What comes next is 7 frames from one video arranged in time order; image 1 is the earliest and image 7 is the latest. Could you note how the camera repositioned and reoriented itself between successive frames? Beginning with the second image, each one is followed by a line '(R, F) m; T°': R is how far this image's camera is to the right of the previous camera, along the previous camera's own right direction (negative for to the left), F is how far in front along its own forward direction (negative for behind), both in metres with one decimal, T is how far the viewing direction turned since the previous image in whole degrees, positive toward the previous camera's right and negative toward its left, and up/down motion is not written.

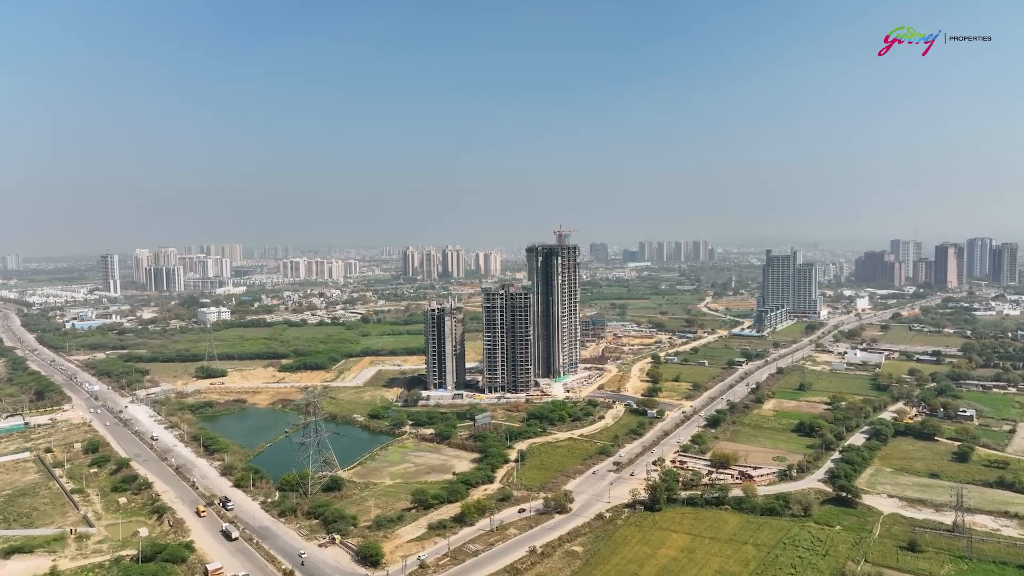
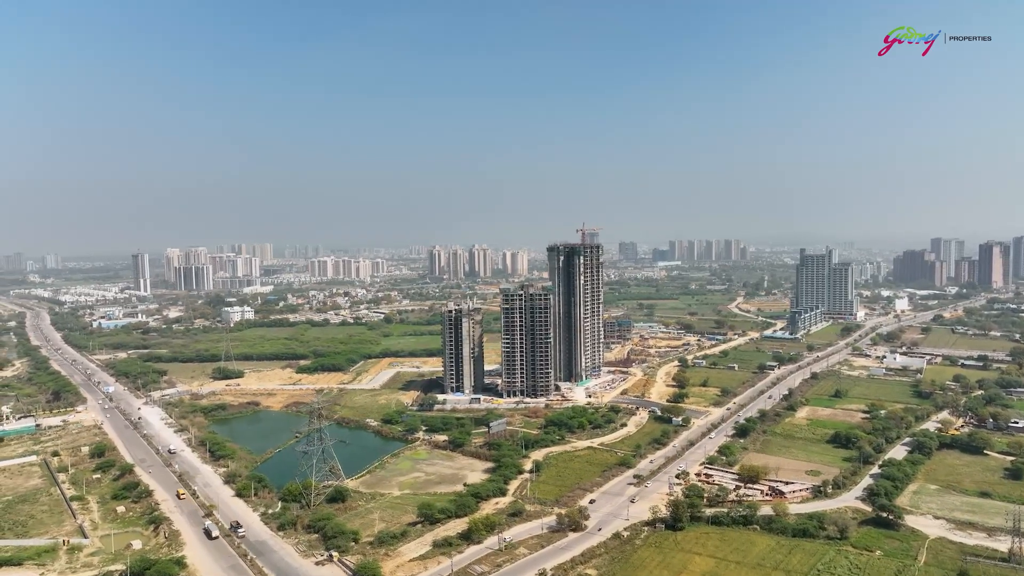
(+0.6, +1.5) m; -2°
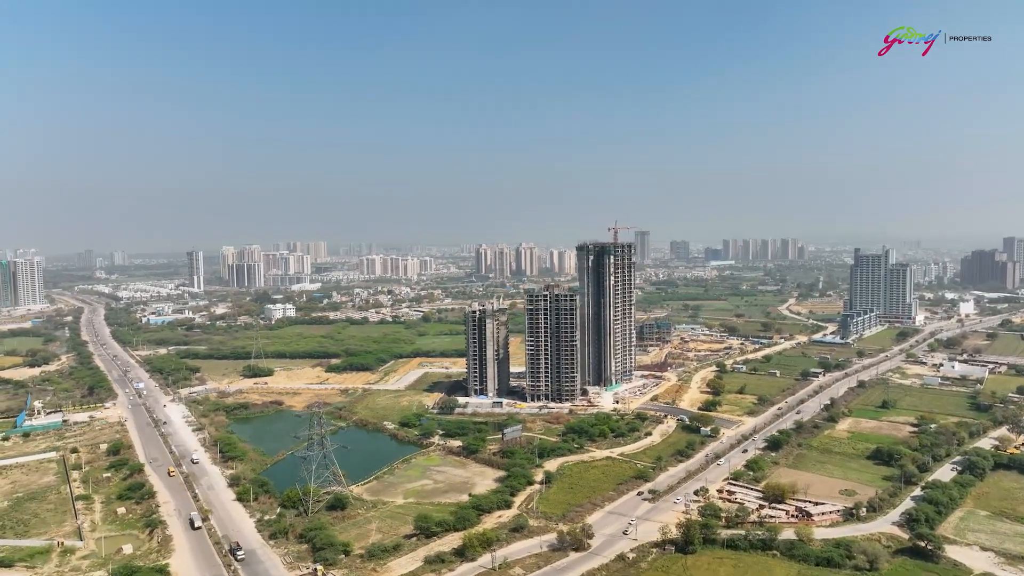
(+1.5, +1.3) m; -4°
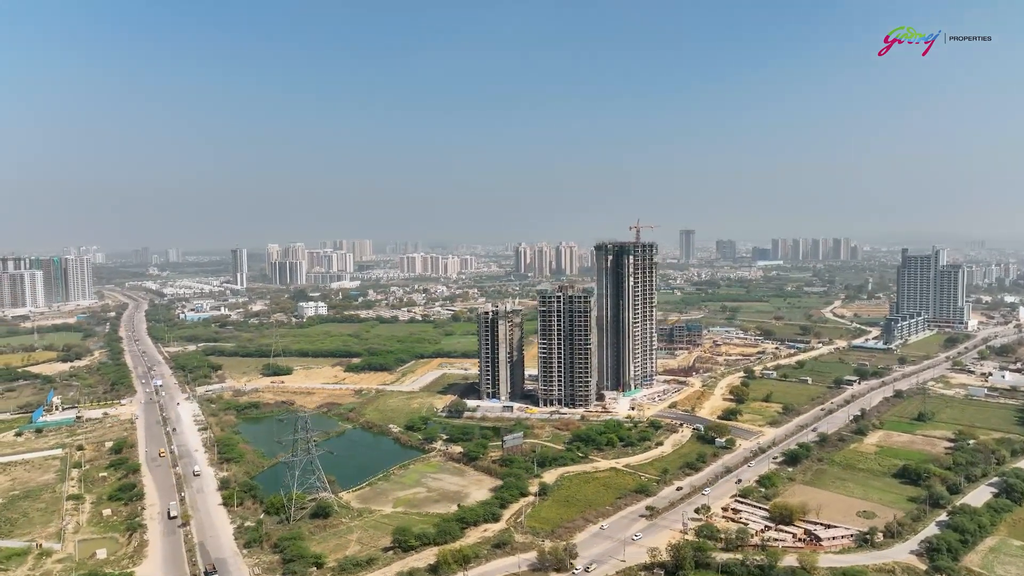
(+1.8, +1.2) m; -4°
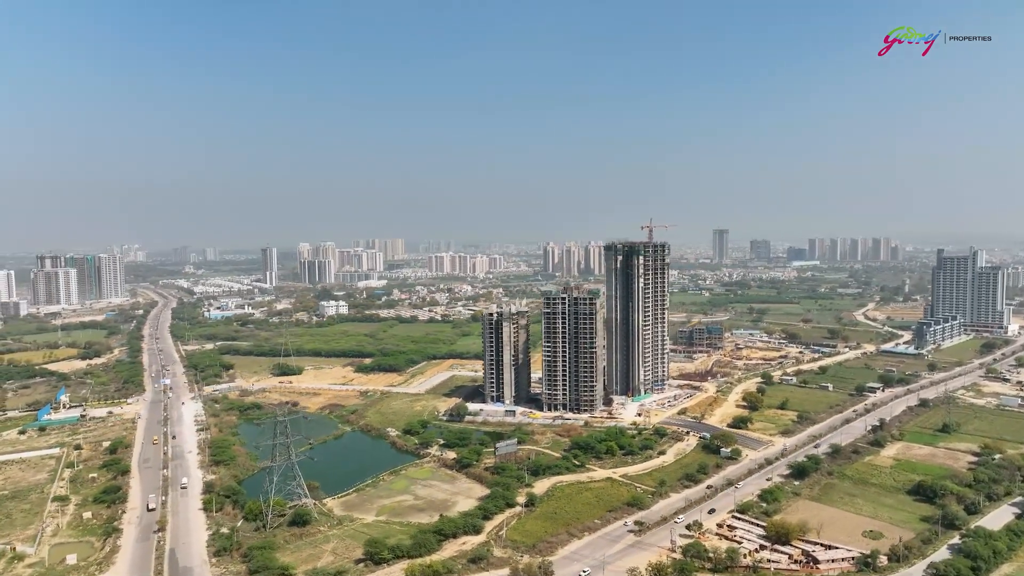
(+1.6, +1.0) m; -3°
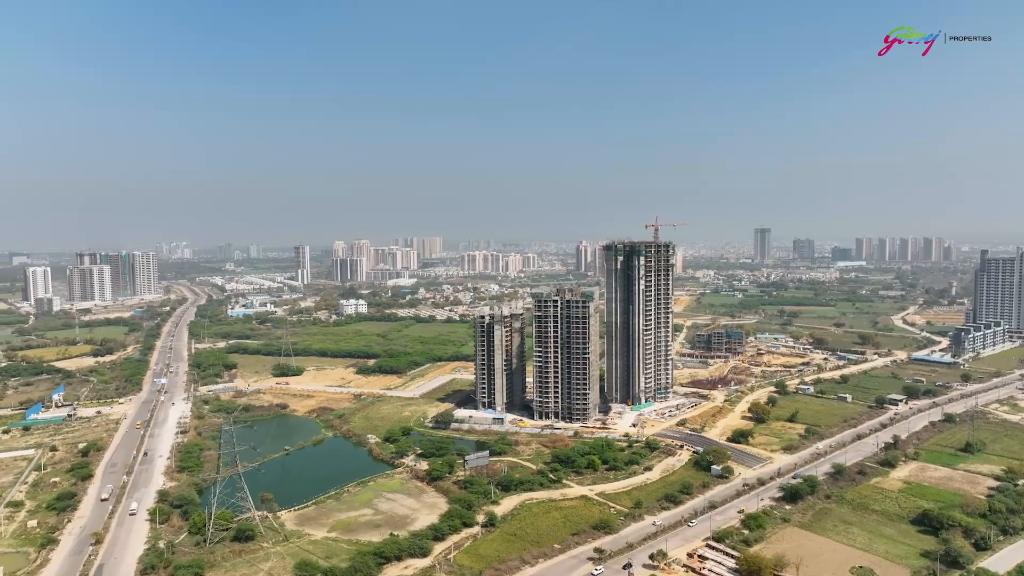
(+2.6, +1.8) m; -4°
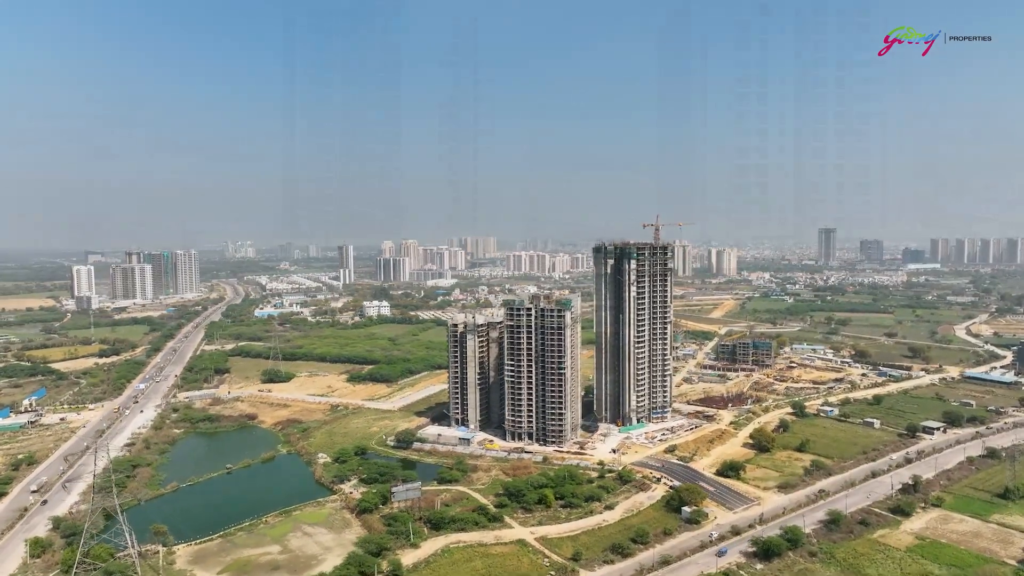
(+4.0, +3.5) m; -5°
